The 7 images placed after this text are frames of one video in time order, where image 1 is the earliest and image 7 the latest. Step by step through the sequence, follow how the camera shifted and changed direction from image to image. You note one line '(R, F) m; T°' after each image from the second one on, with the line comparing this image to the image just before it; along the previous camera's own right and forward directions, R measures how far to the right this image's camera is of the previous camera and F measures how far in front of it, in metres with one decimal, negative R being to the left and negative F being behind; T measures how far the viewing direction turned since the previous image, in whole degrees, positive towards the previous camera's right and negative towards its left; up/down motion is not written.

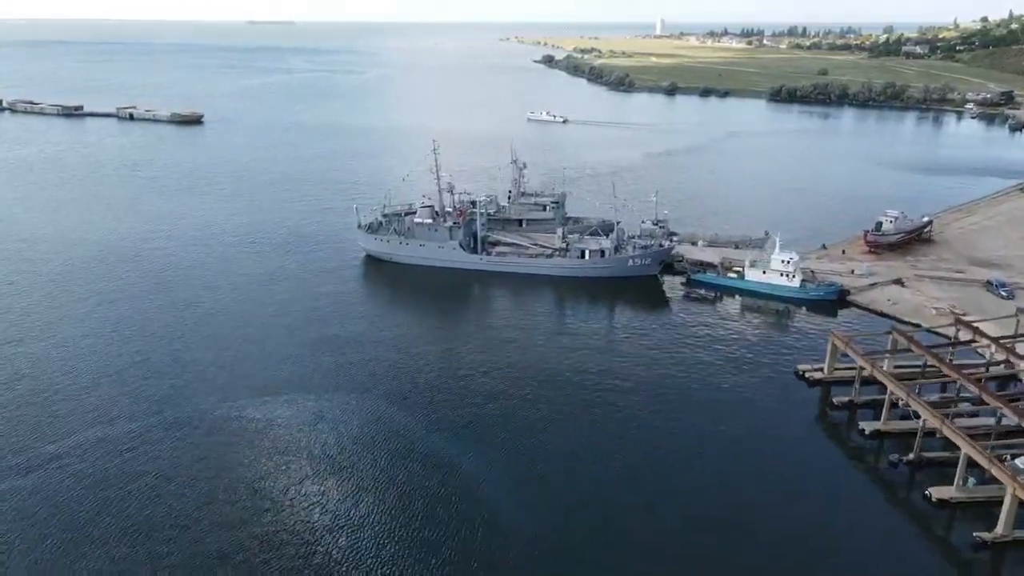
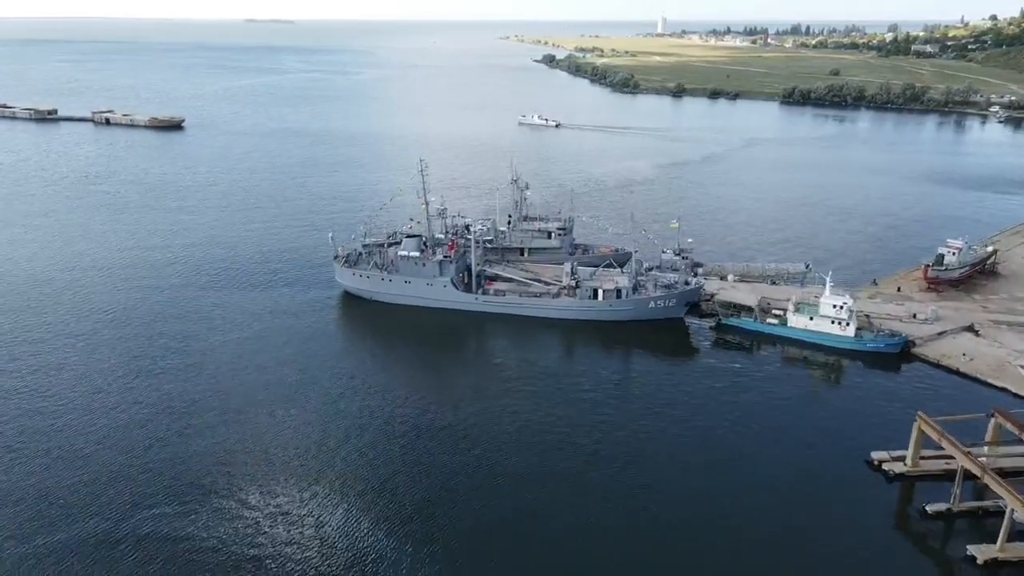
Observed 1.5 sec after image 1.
(0.0, +7.1) m; 0°
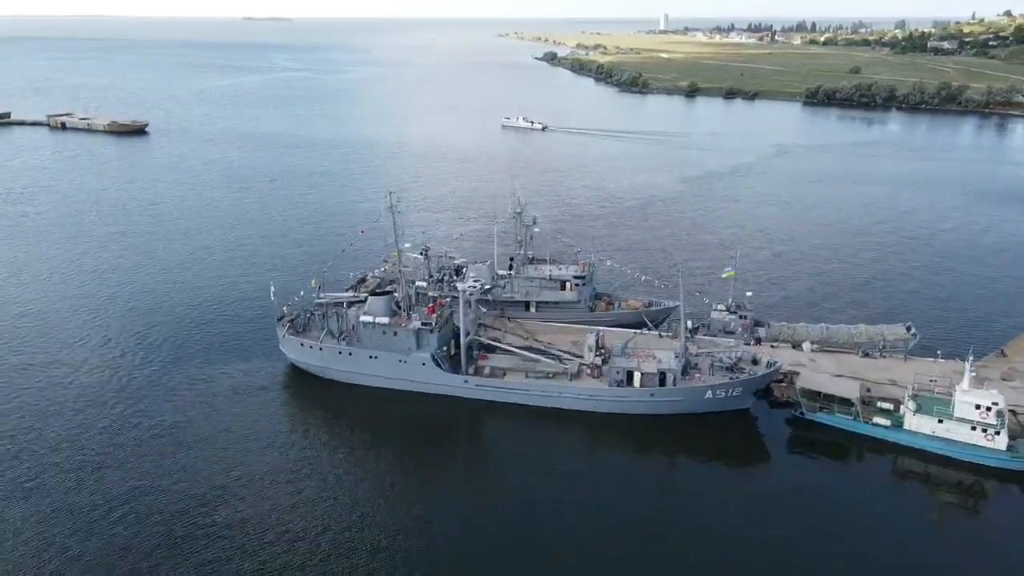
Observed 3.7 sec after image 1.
(-0.2, +11.3) m; 0°
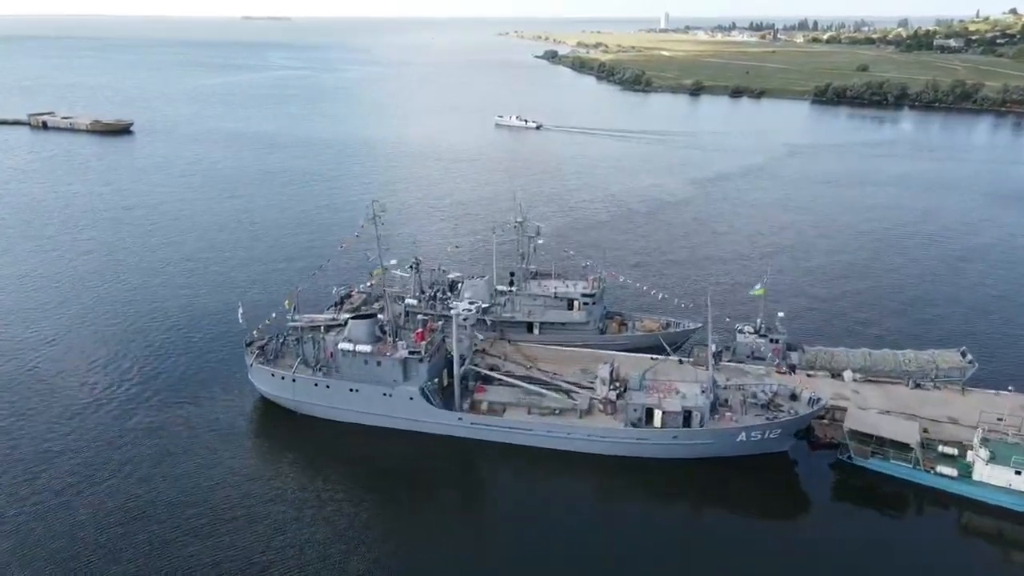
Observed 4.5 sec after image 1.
(-0.1, +4.1) m; 0°
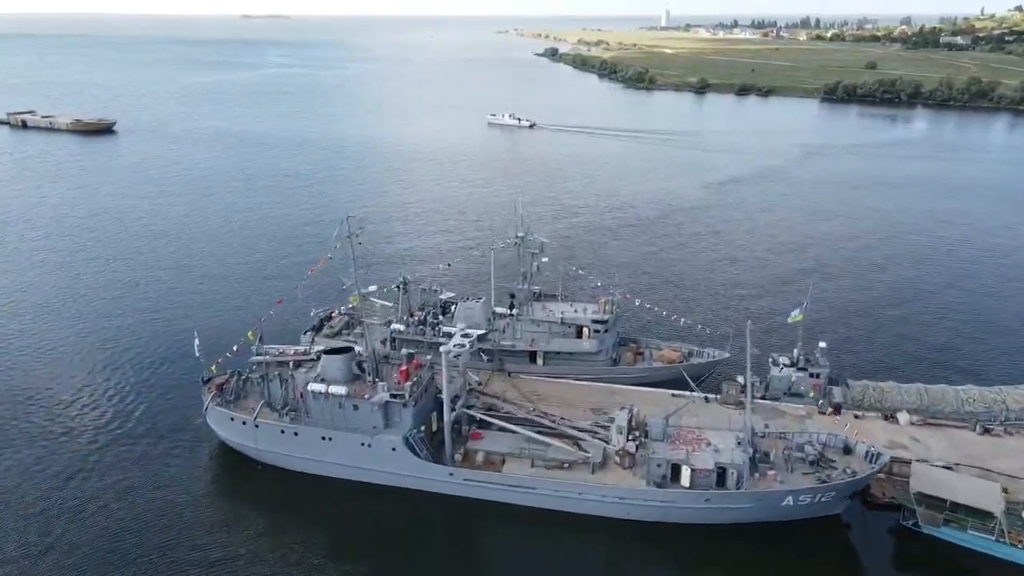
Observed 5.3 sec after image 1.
(0.0, +4.1) m; 0°
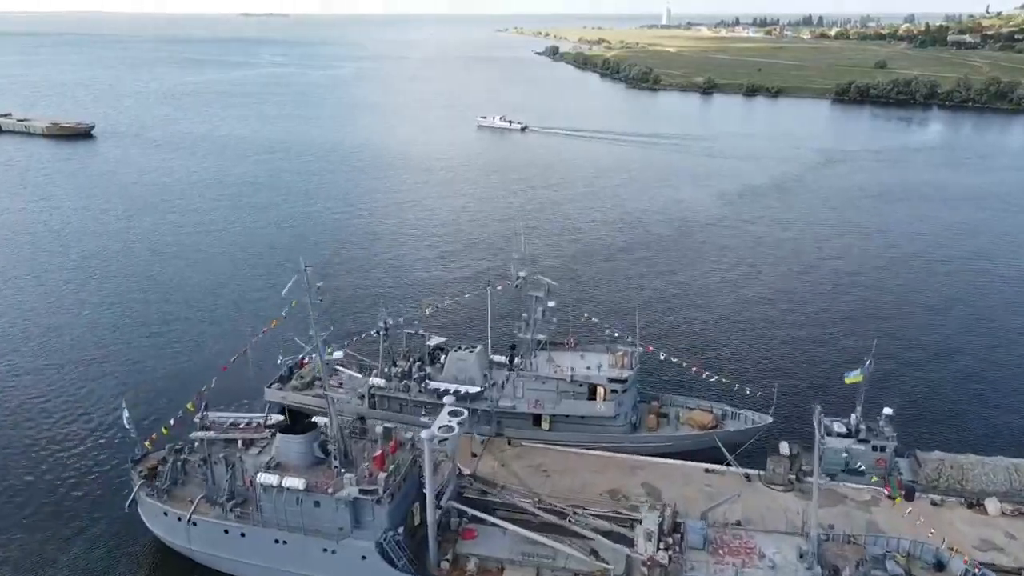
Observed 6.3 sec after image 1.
(0.0, +4.7) m; 0°
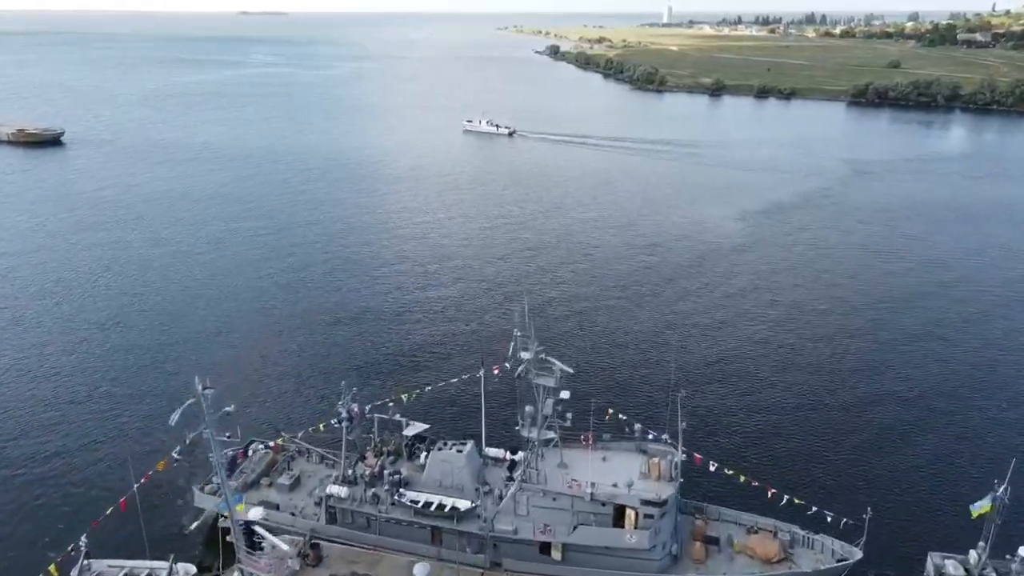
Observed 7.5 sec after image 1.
(0.0, +6.0) m; 0°
